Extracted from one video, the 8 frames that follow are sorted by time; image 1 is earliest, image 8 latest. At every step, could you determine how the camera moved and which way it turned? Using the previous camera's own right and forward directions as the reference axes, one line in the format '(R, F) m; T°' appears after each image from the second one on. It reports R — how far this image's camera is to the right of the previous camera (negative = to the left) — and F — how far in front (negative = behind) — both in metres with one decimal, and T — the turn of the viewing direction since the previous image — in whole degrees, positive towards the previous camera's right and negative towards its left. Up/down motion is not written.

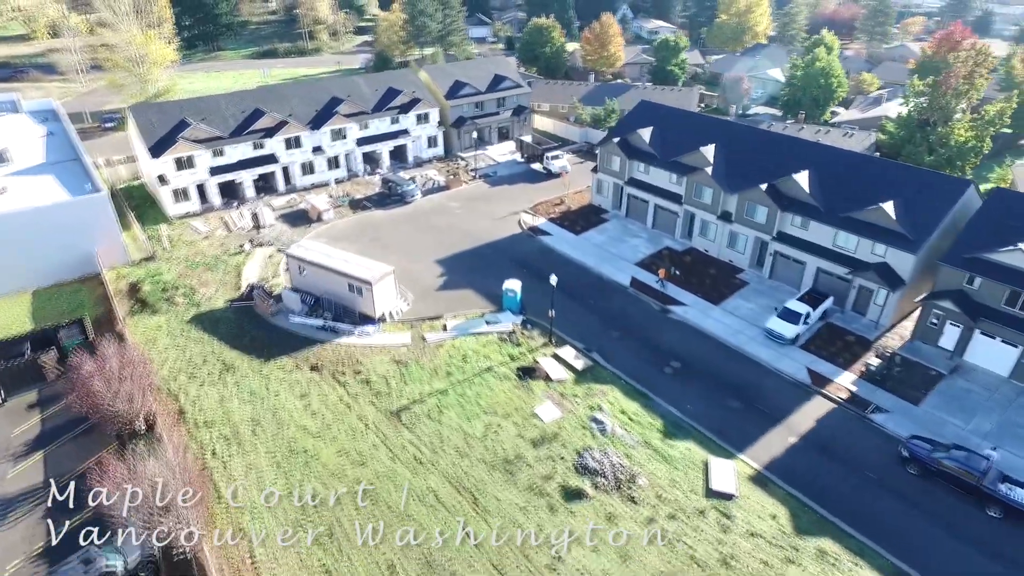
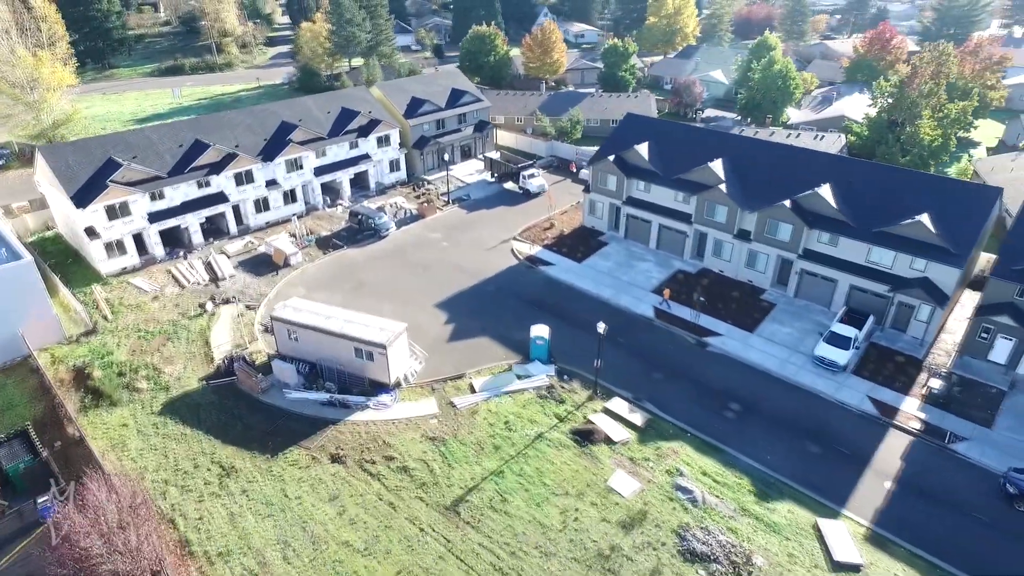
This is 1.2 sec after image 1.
(-5.3, +4.1) m; +8°
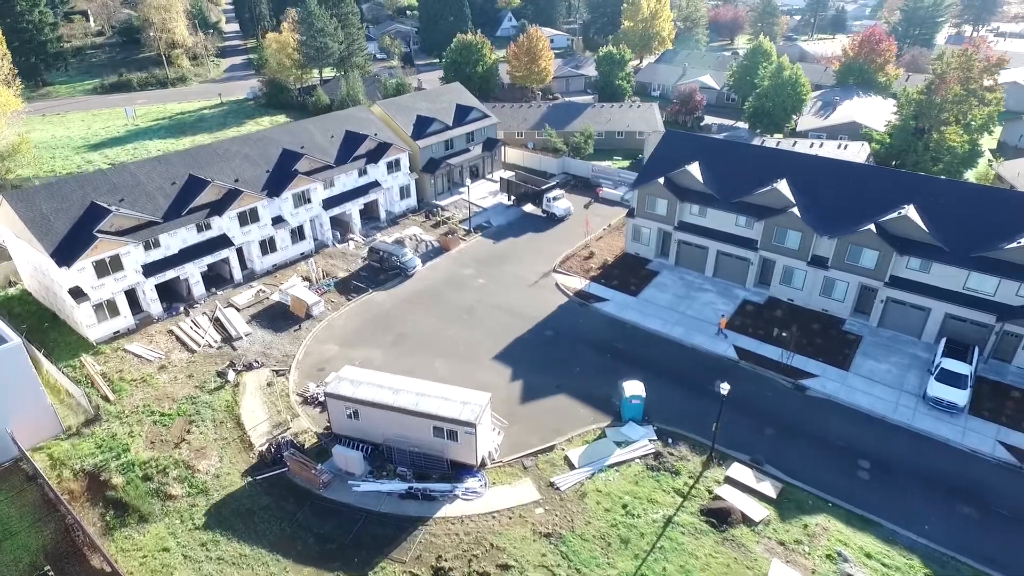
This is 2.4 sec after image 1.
(-6.0, +4.1) m; +5°
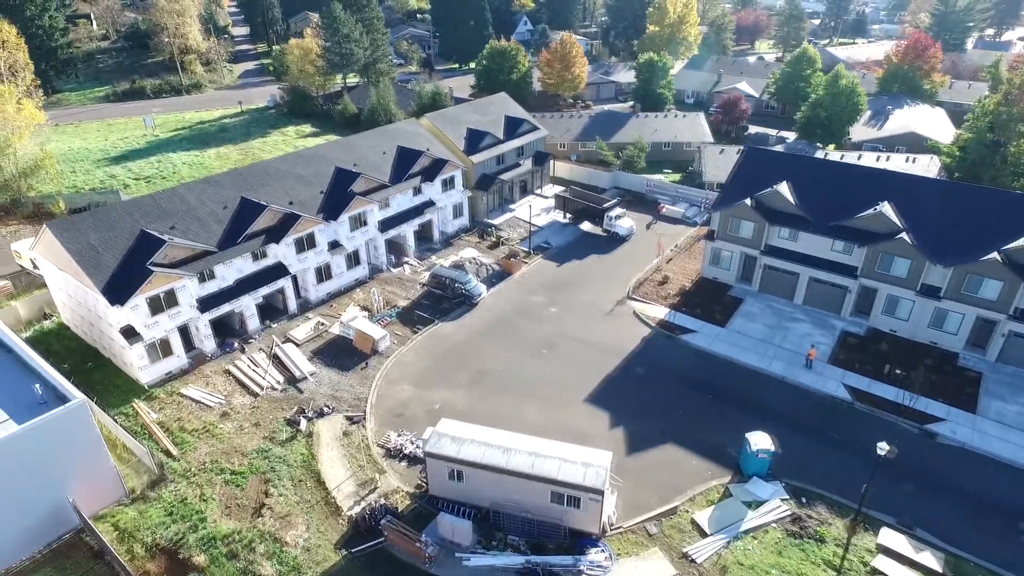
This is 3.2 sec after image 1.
(-4.7, +2.7) m; +1°
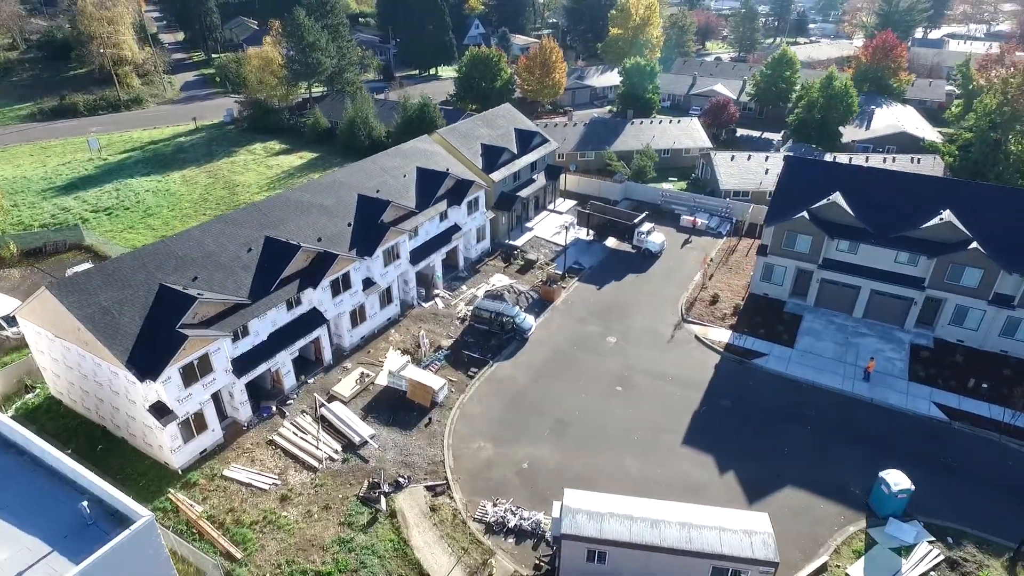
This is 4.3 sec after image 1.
(-6.3, +3.2) m; +6°
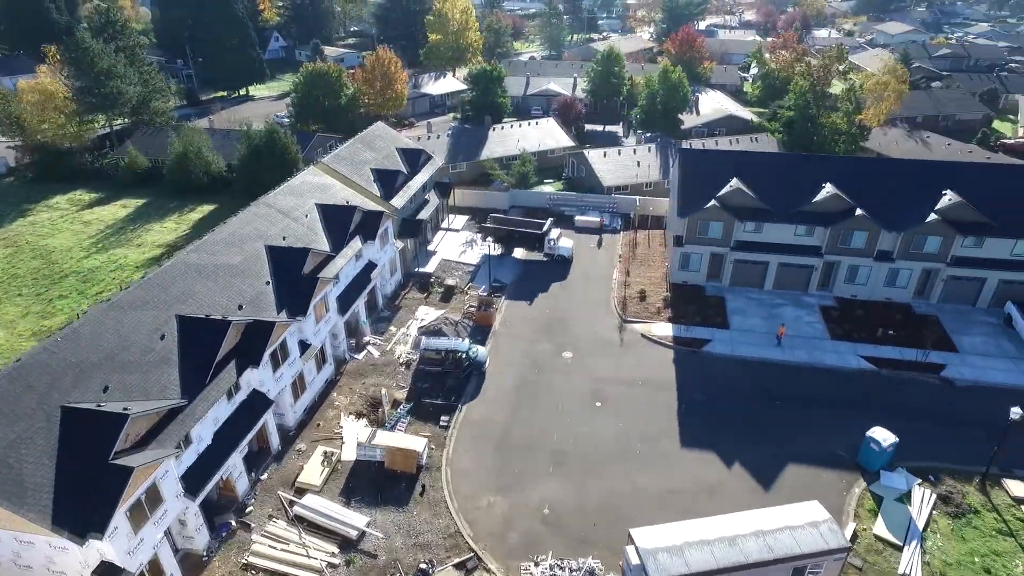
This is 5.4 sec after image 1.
(-6.1, +2.9) m; +17°
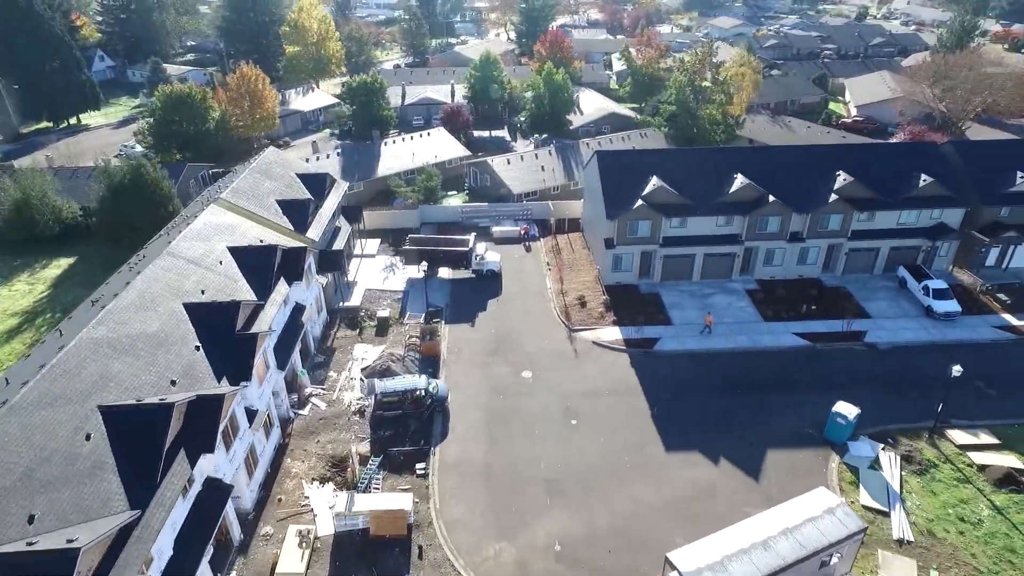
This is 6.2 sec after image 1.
(-3.8, +1.9) m; +12°
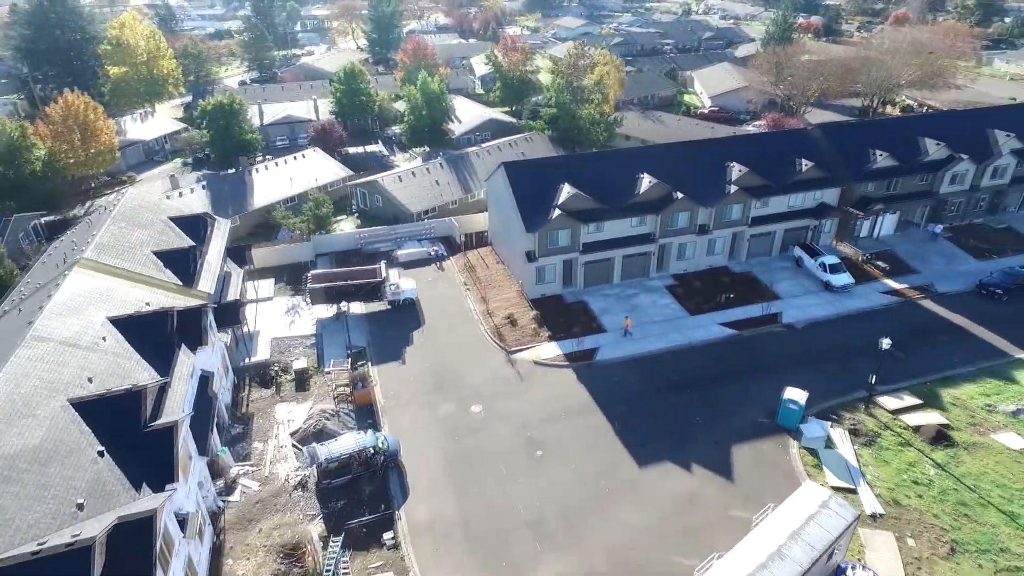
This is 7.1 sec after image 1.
(-3.1, +2.3) m; +12°
